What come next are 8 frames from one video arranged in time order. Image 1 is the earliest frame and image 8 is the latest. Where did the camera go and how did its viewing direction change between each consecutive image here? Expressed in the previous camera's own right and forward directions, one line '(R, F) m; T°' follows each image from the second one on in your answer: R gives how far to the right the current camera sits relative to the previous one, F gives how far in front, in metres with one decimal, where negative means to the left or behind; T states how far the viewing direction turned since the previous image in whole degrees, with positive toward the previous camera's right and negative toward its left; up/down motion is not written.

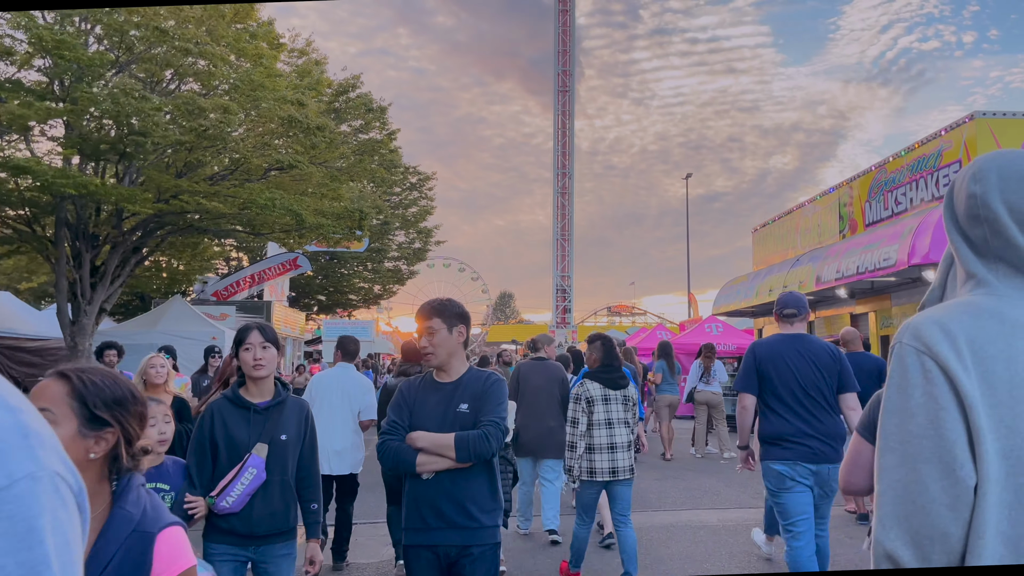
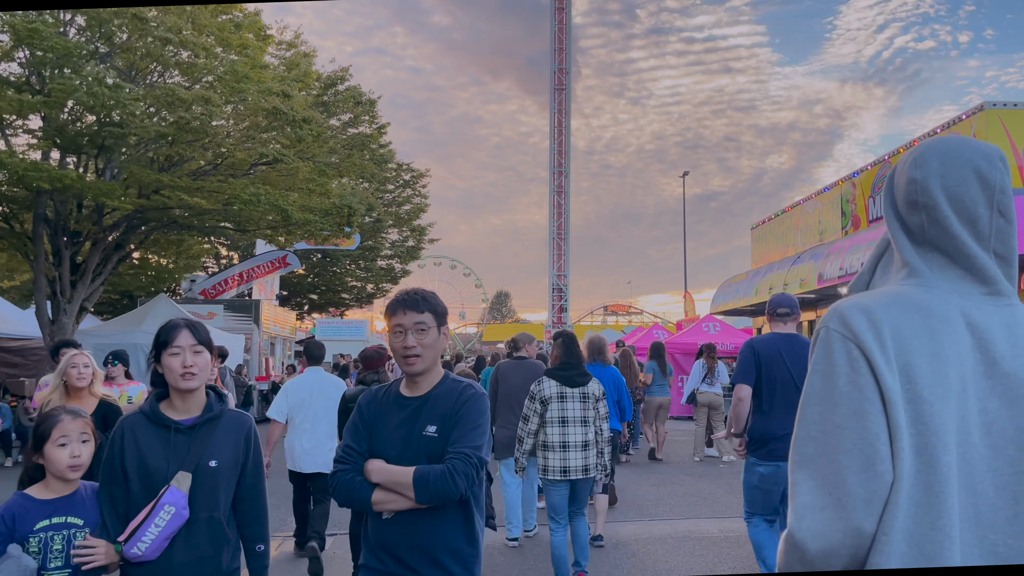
(+0.1, +0.5) m; 0°
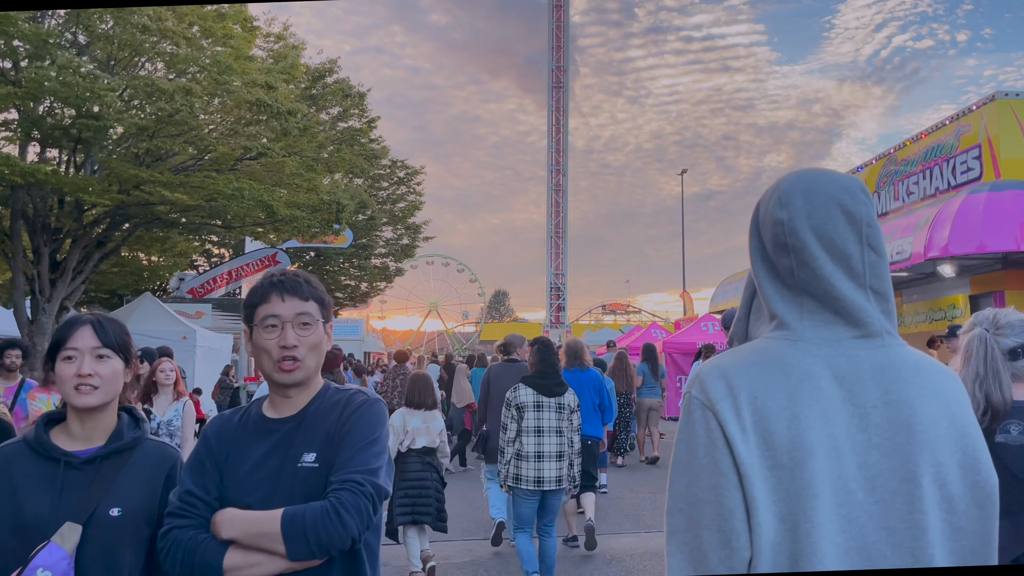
(+0.1, +0.5) m; 0°
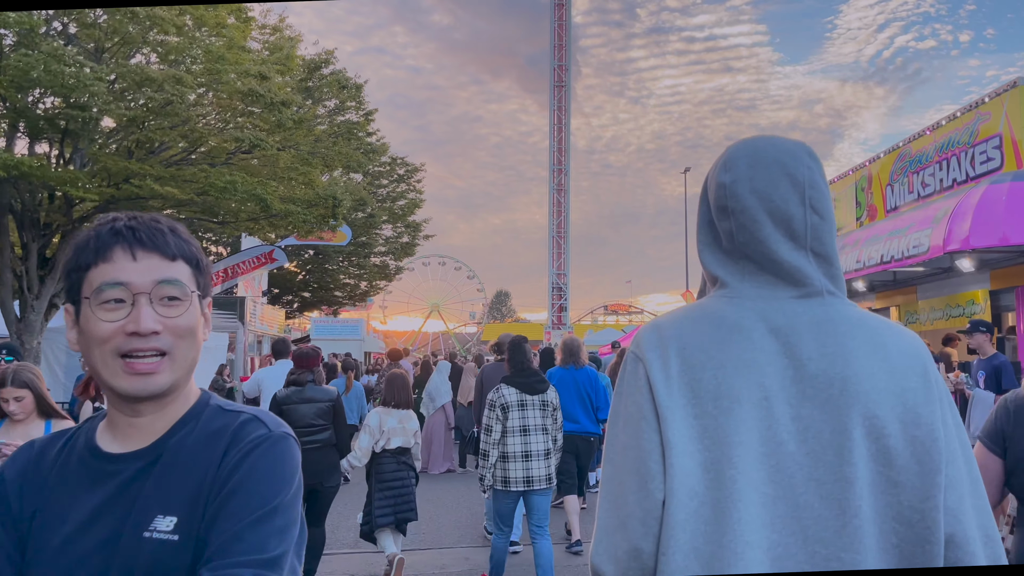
(0.0, +0.4) m; 0°
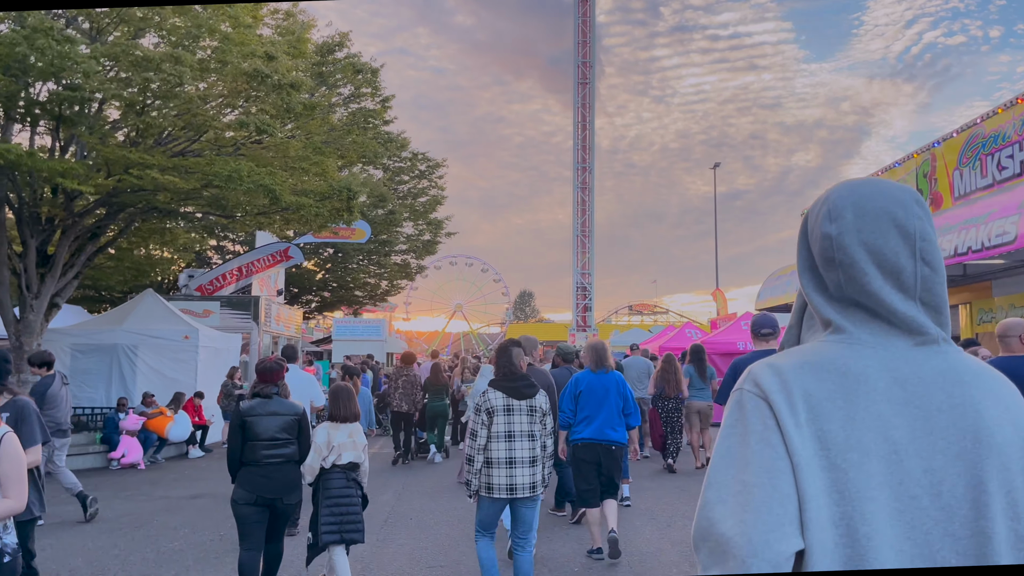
(-0.1, +1.1) m; -2°
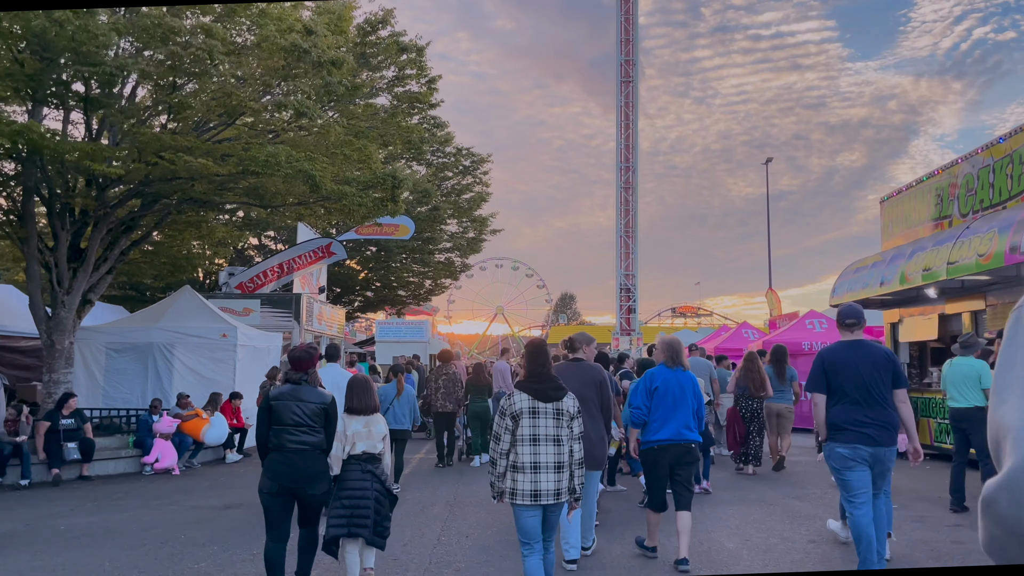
(-0.3, +1.1) m; -3°
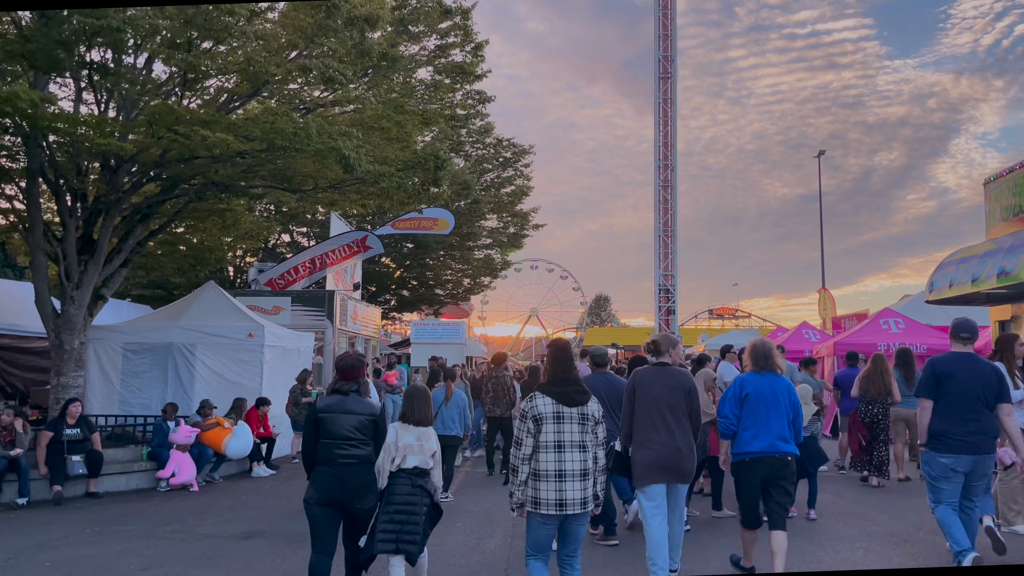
(-0.4, +1.7) m; -2°
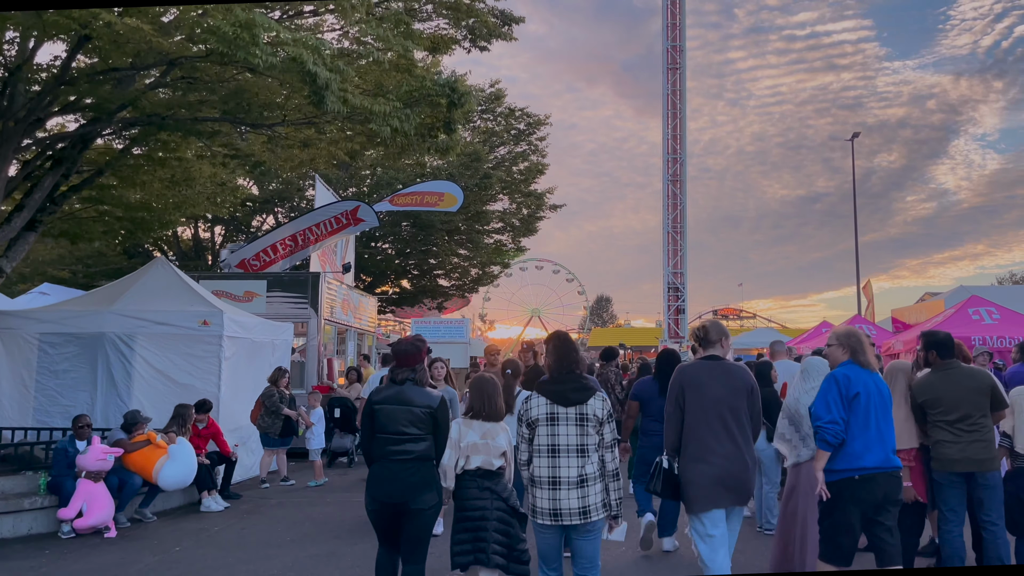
(-0.5, +3.5) m; 0°
